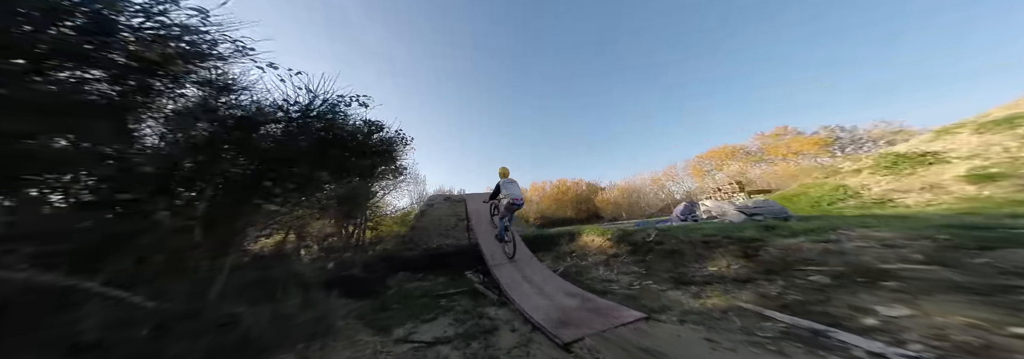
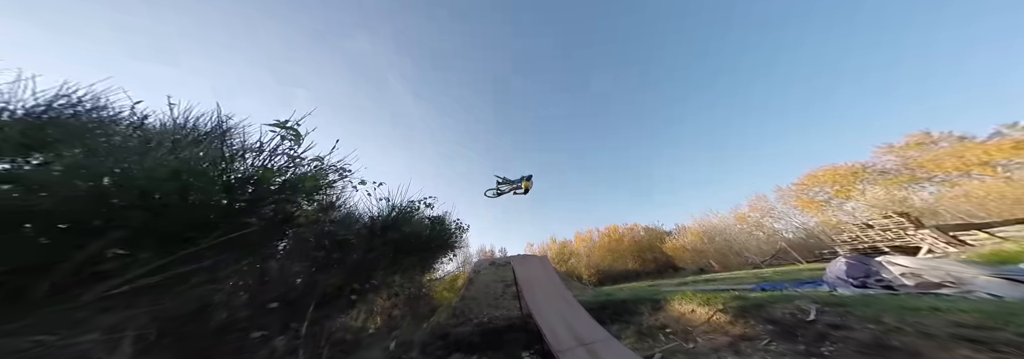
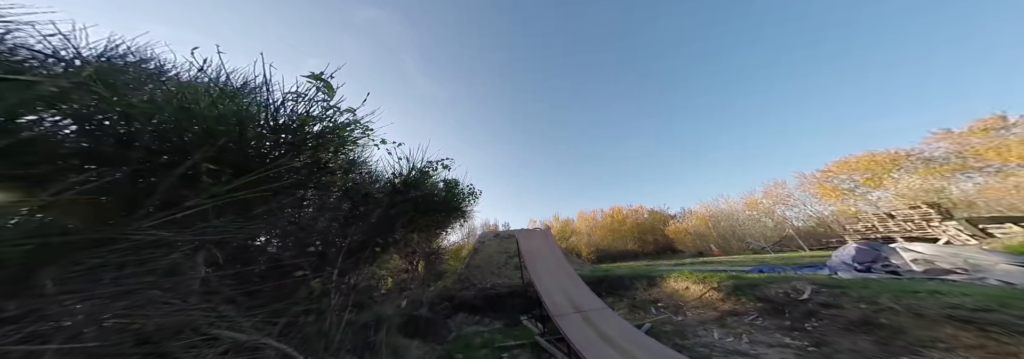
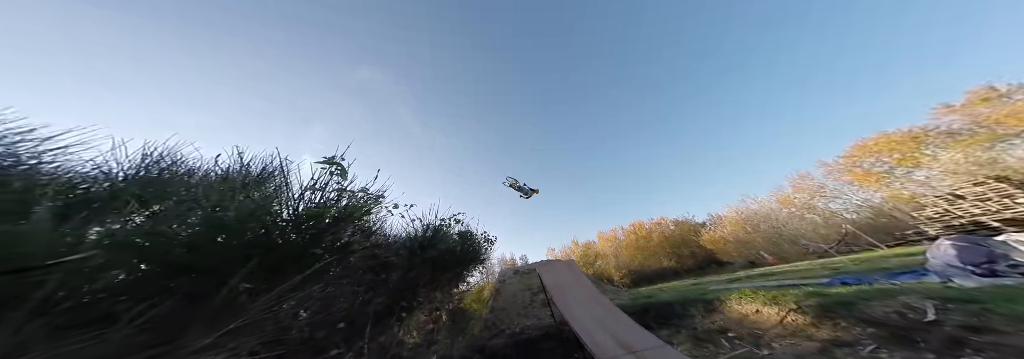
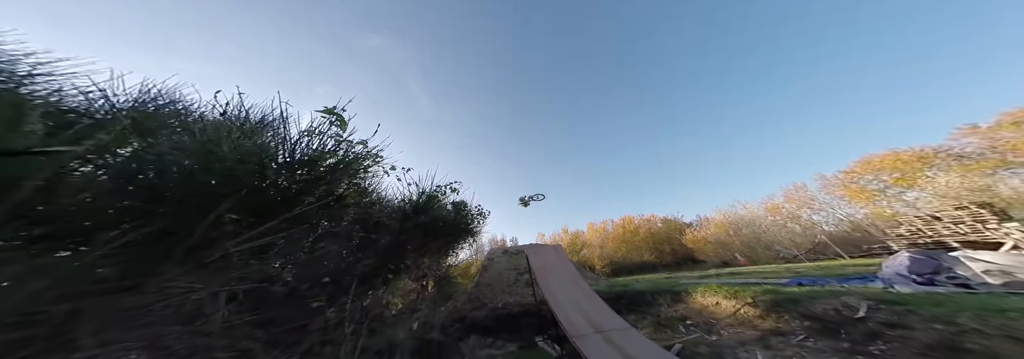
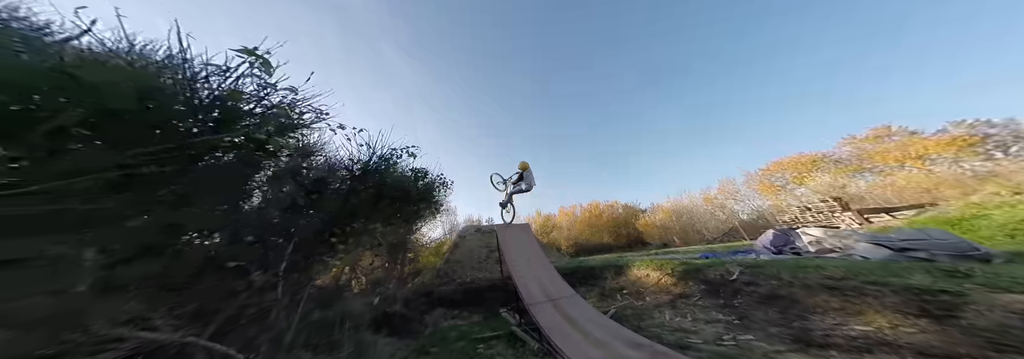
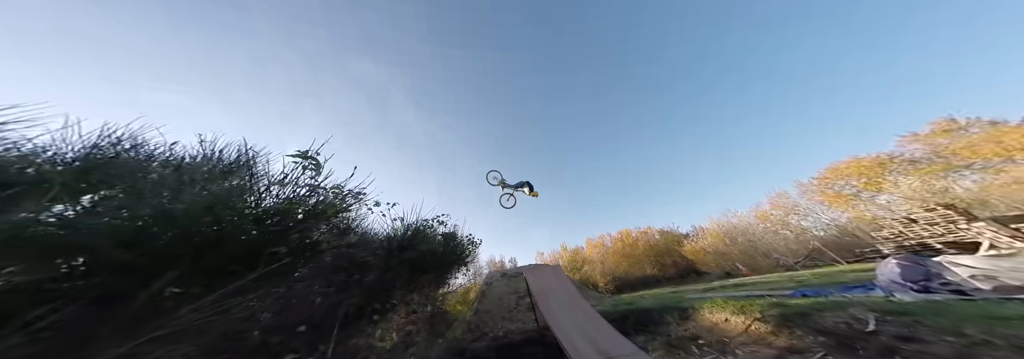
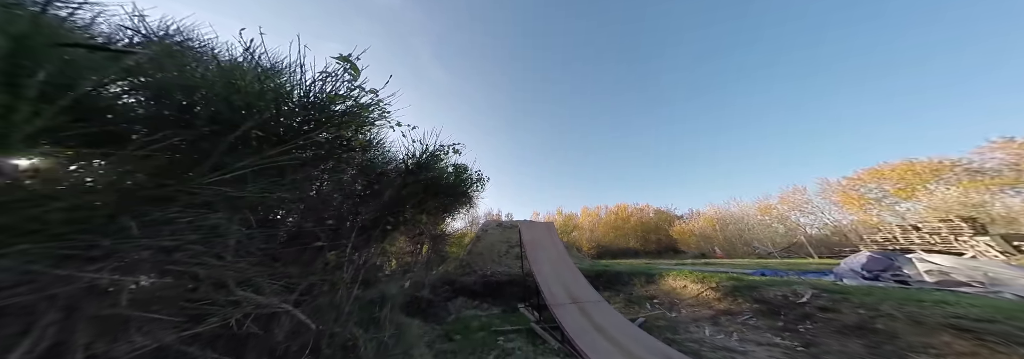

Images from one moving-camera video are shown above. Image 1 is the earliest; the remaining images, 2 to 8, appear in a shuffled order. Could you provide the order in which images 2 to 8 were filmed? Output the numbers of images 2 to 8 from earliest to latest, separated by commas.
6, 2, 7, 4, 5, 3, 8
